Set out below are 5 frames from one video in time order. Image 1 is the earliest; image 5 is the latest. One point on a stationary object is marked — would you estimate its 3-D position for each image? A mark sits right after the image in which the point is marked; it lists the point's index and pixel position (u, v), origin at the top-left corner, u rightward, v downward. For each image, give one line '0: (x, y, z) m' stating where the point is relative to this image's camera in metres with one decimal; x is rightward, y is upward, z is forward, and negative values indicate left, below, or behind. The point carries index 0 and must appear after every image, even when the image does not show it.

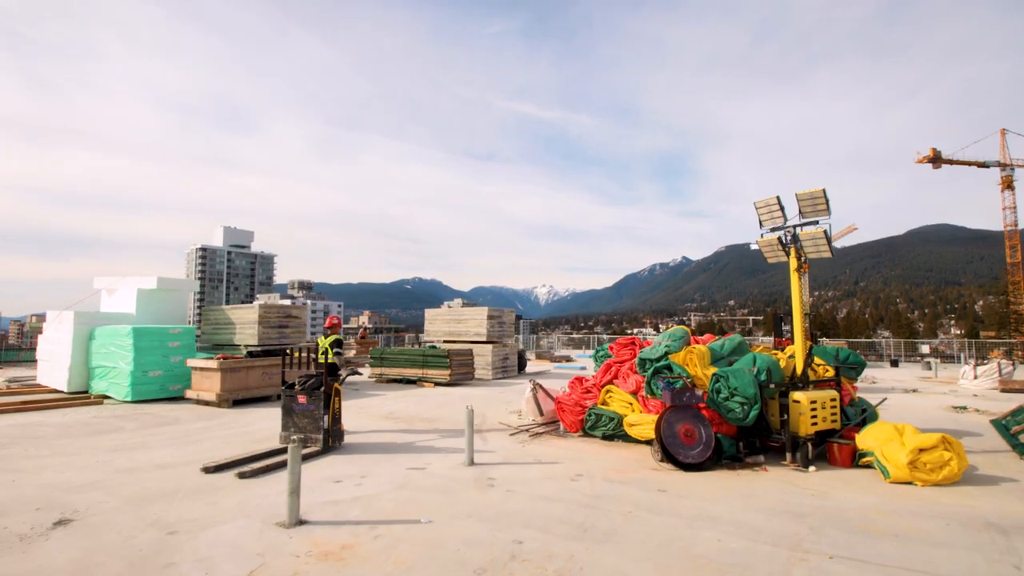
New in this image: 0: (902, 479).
0: (+5.0, -2.4, +7.1) m
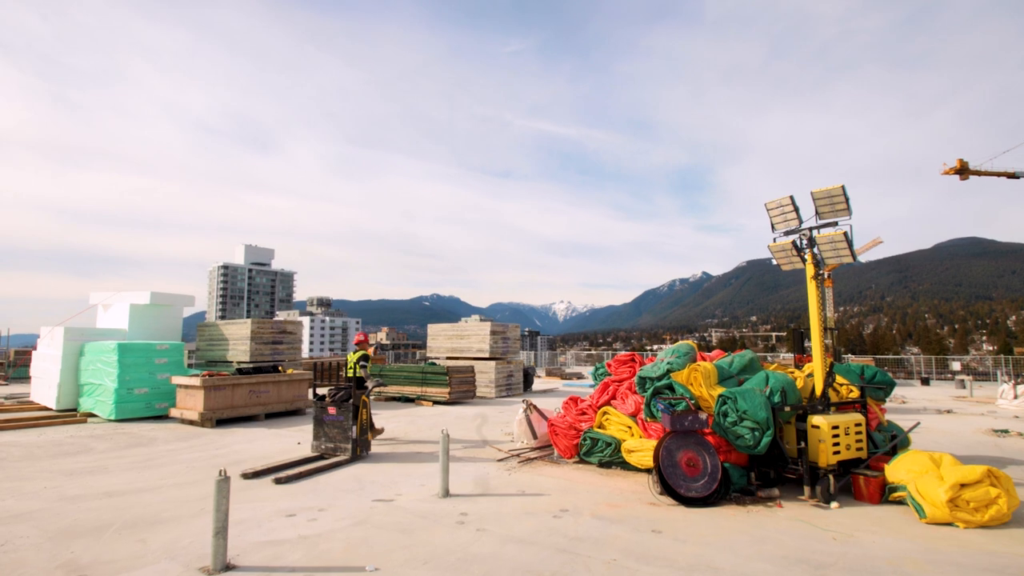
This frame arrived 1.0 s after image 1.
0: (+4.7, -2.5, +6.1) m
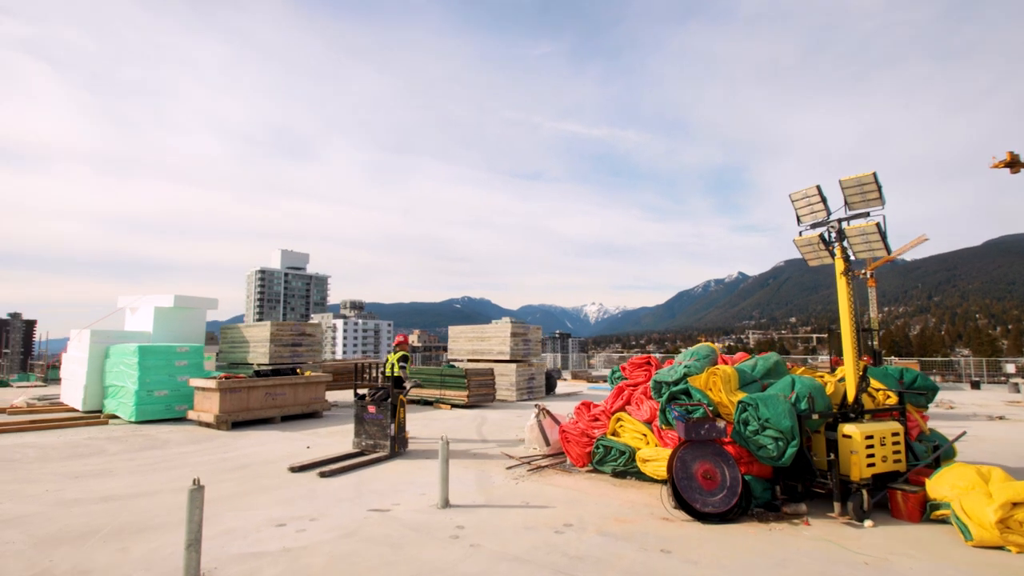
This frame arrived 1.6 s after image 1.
0: (+4.6, -2.5, +5.4) m
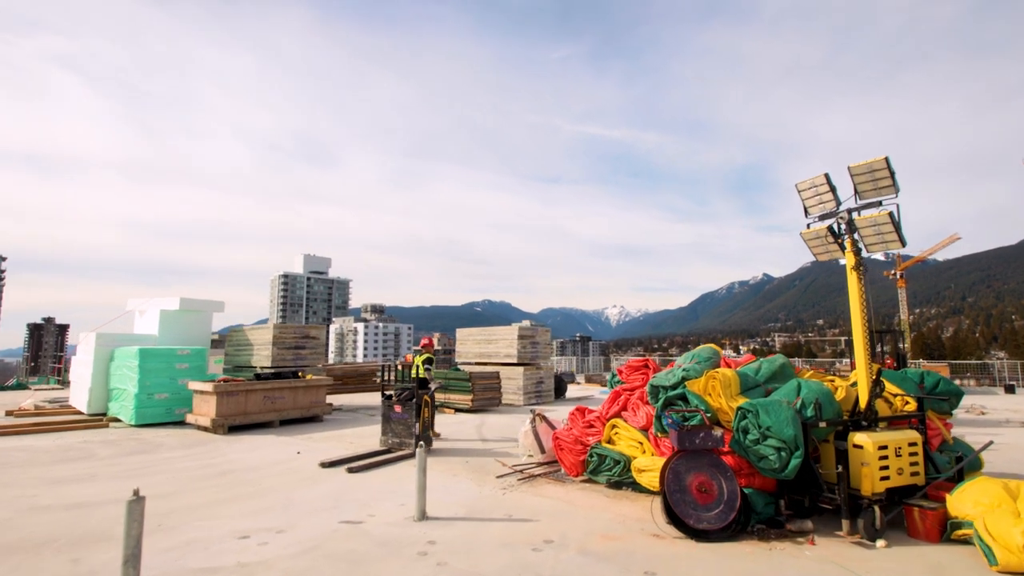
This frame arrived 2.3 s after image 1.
0: (+4.4, -2.4, +4.8) m
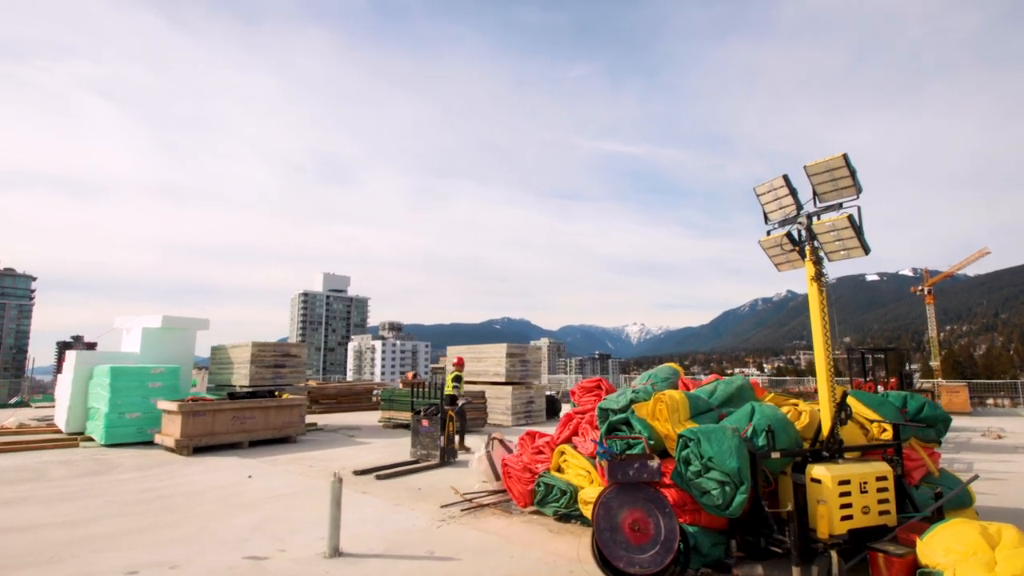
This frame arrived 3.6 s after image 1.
0: (+3.5, -2.5, +4.0) m
